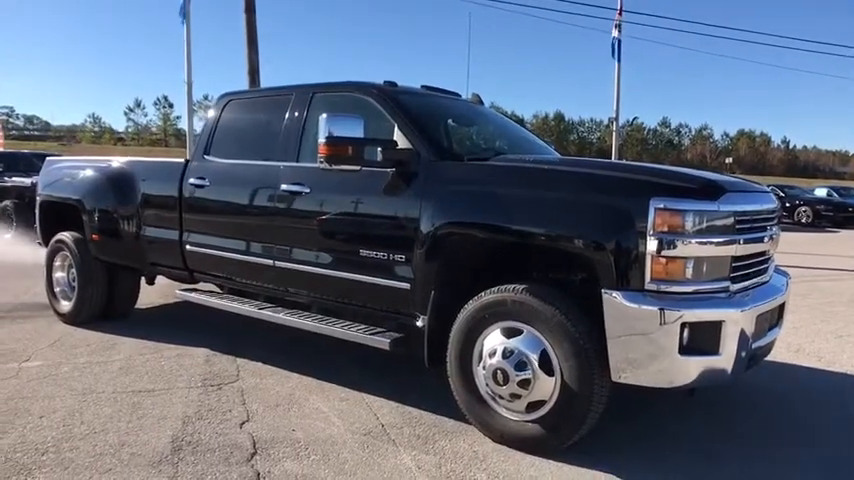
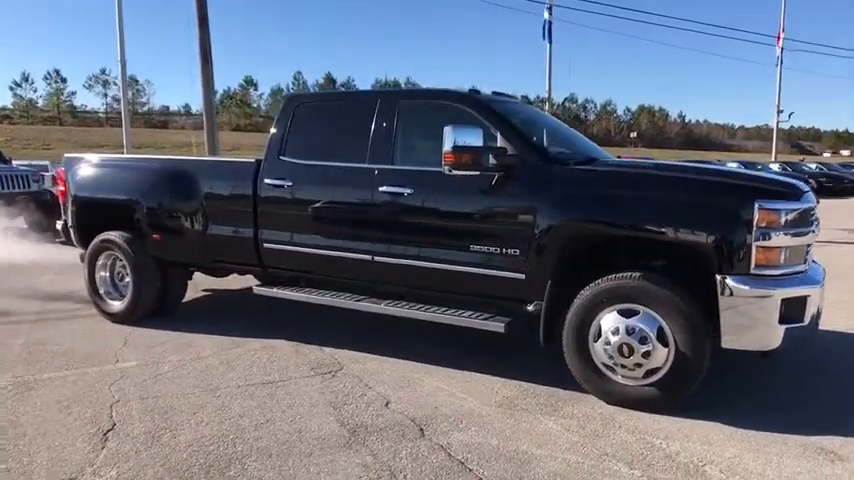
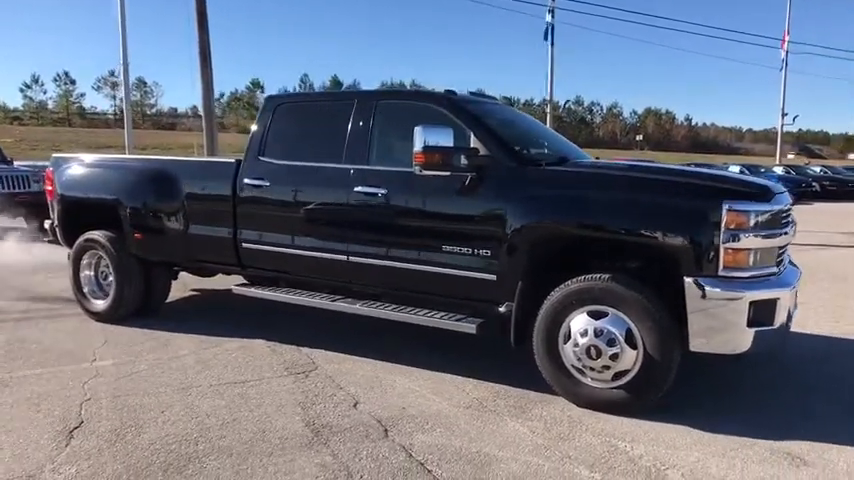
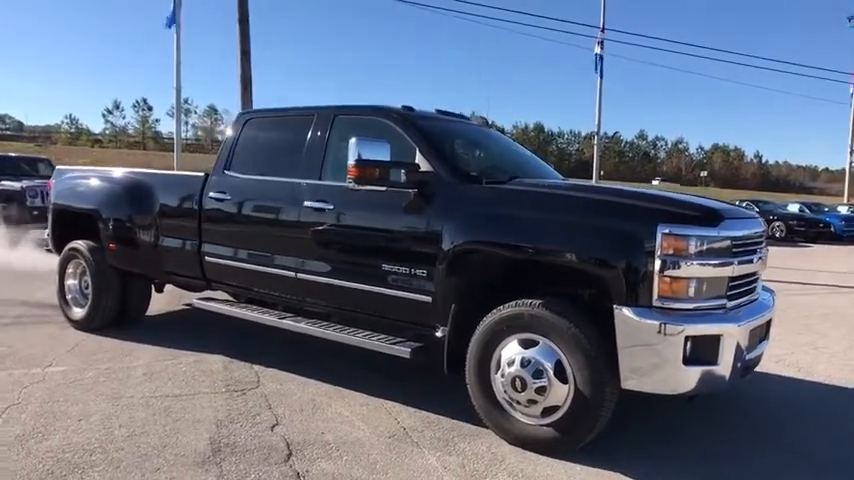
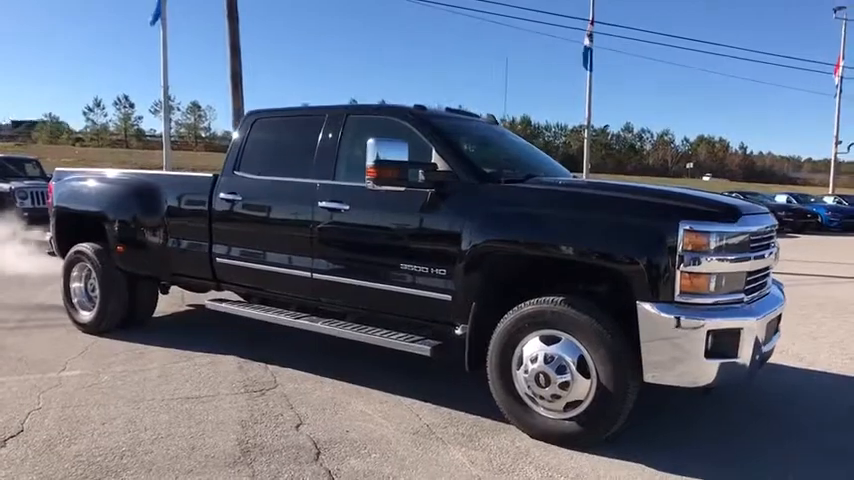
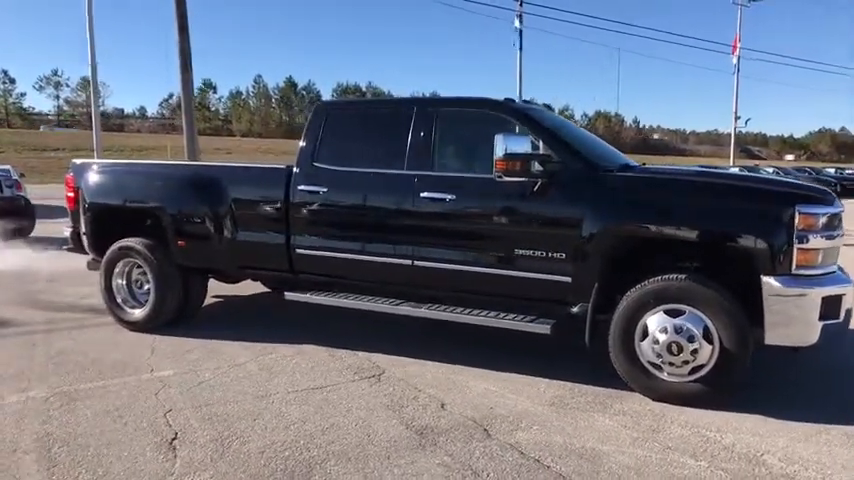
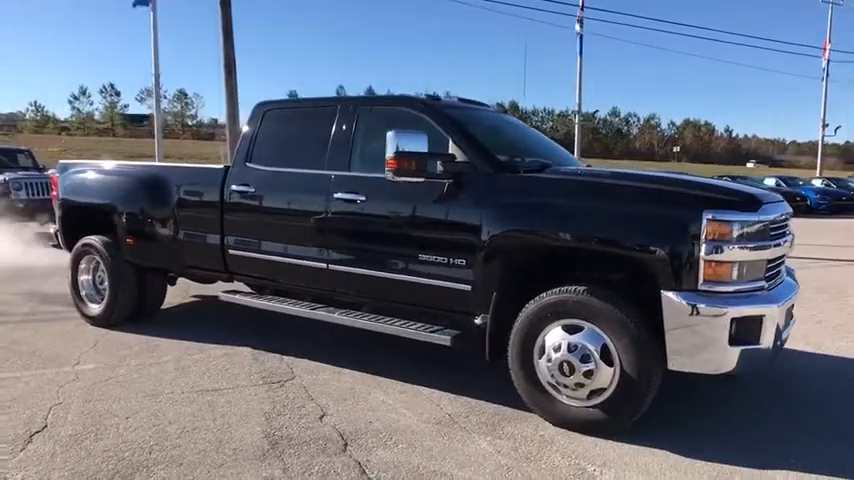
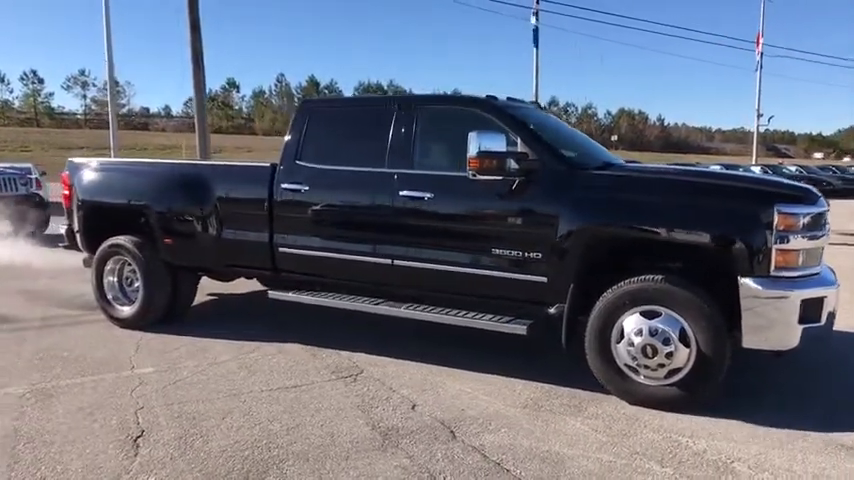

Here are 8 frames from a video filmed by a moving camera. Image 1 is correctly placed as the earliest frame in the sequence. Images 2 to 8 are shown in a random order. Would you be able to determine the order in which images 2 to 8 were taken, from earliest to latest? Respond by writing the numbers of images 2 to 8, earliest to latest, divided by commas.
4, 5, 7, 3, 2, 8, 6
